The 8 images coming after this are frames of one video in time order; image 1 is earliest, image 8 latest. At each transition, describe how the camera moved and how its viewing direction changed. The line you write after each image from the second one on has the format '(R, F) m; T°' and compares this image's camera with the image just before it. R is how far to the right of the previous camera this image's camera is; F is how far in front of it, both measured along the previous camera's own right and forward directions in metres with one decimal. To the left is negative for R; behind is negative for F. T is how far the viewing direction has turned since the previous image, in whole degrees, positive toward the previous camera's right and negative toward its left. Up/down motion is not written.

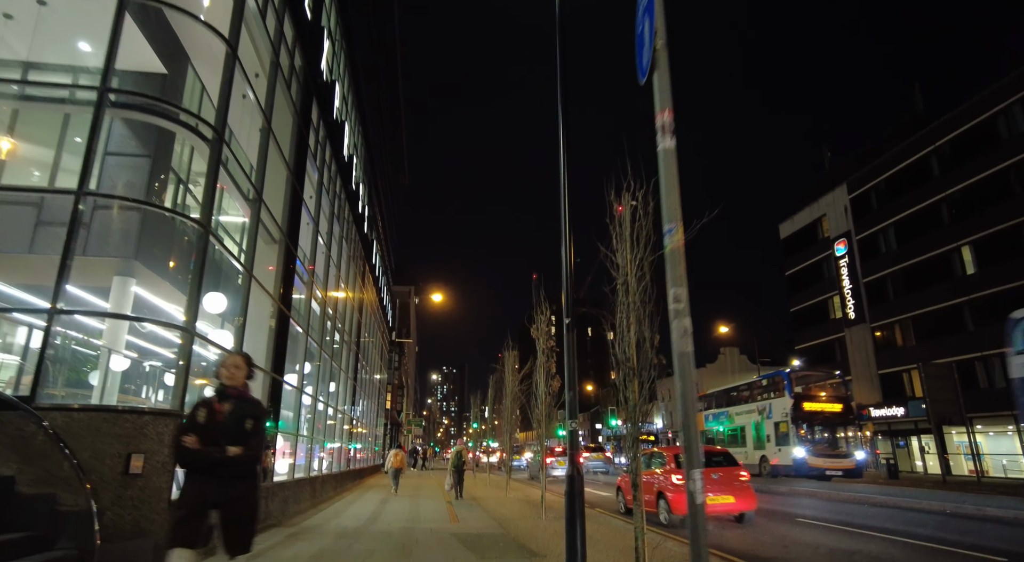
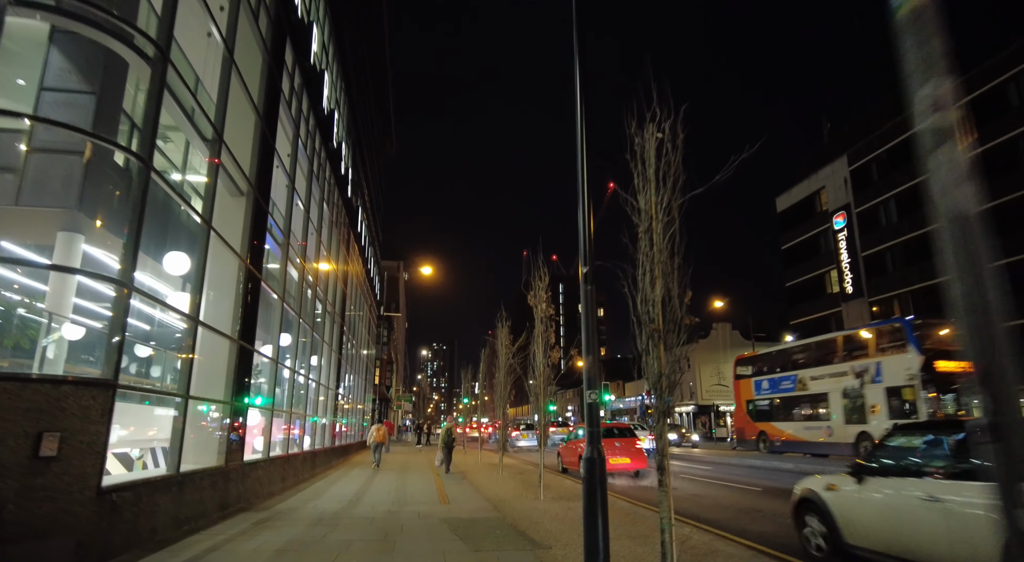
(-0.1, +1.2) m; +1°
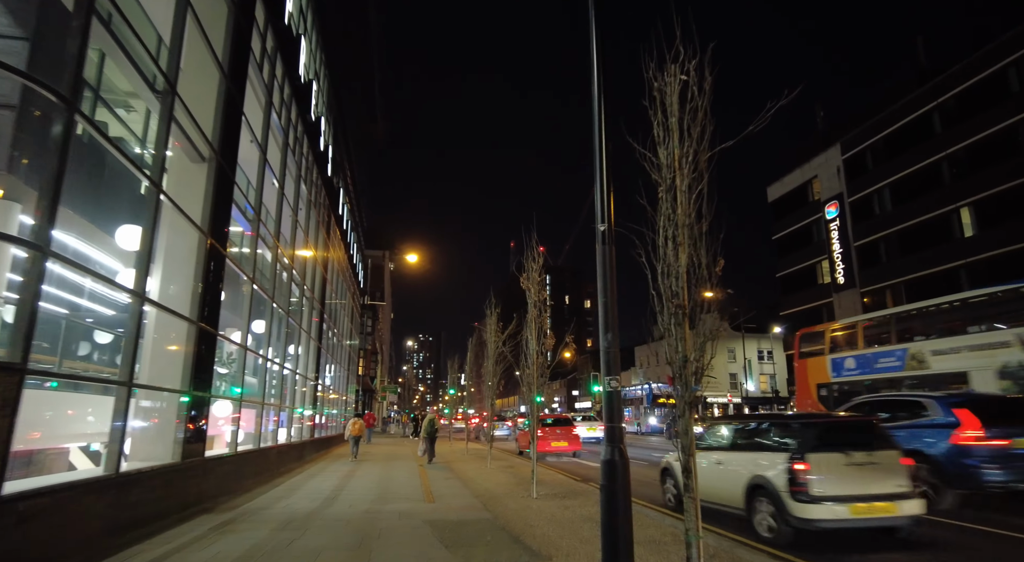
(-0.1, +1.0) m; +1°
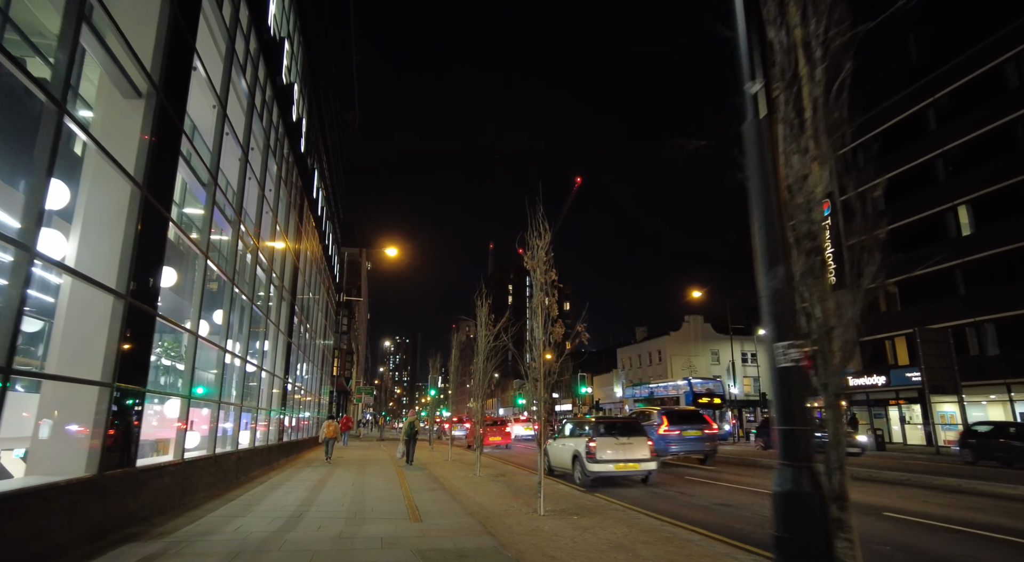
(-0.4, +1.7) m; +2°
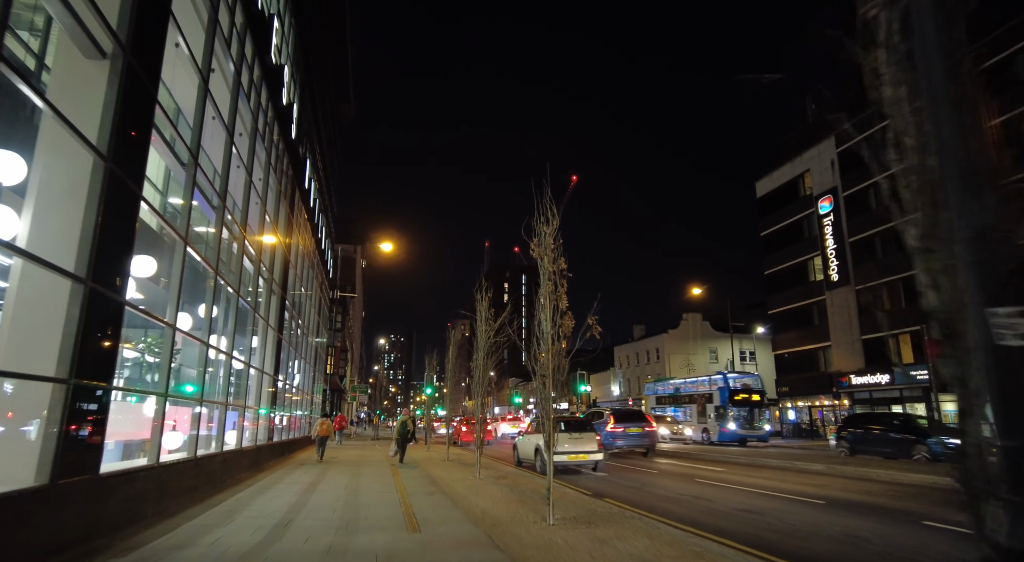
(-0.2, +0.8) m; 0°
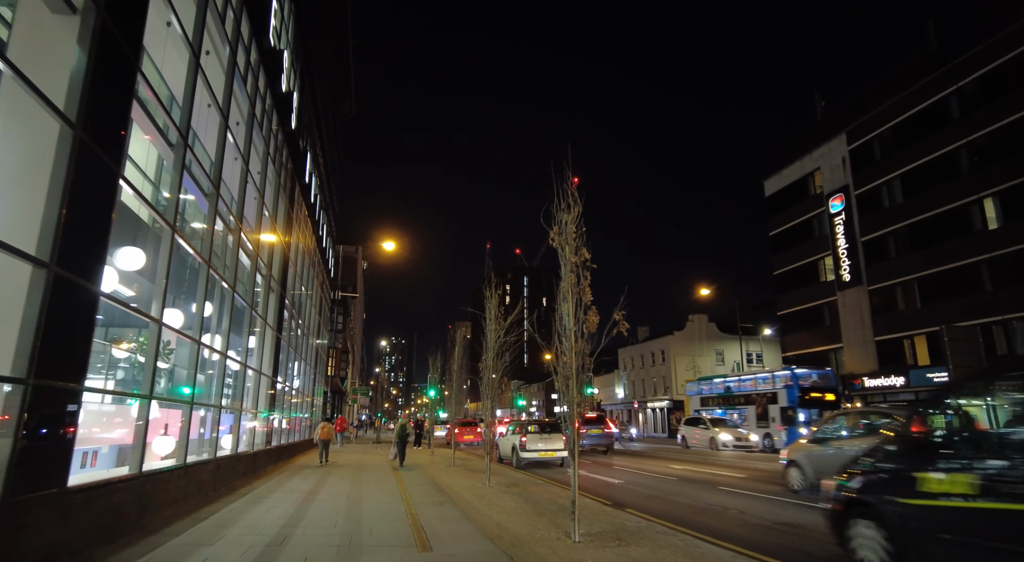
(-0.3, +0.8) m; 0°
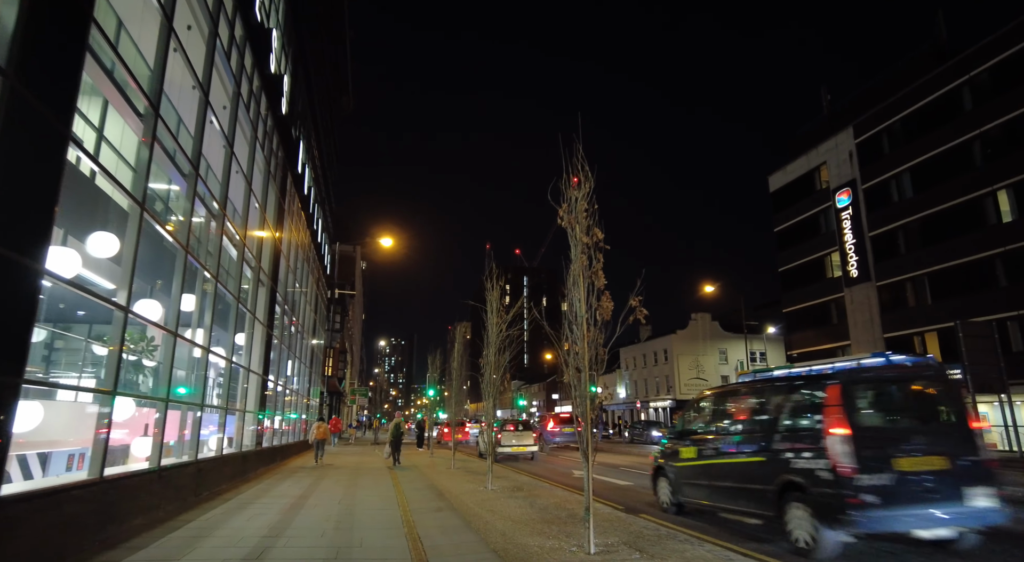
(-0.1, +0.8) m; 0°
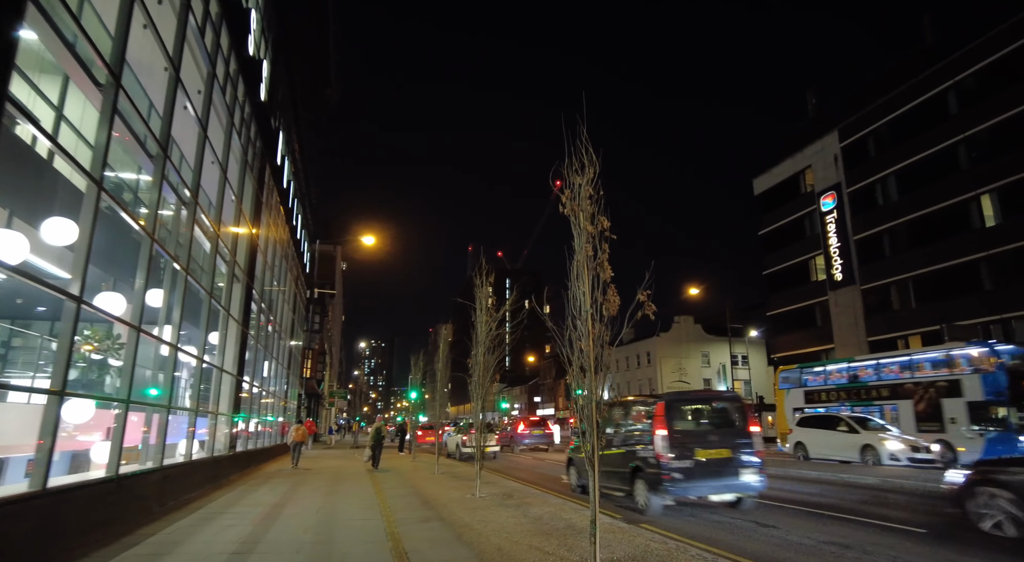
(-0.2, +0.6) m; +2°
